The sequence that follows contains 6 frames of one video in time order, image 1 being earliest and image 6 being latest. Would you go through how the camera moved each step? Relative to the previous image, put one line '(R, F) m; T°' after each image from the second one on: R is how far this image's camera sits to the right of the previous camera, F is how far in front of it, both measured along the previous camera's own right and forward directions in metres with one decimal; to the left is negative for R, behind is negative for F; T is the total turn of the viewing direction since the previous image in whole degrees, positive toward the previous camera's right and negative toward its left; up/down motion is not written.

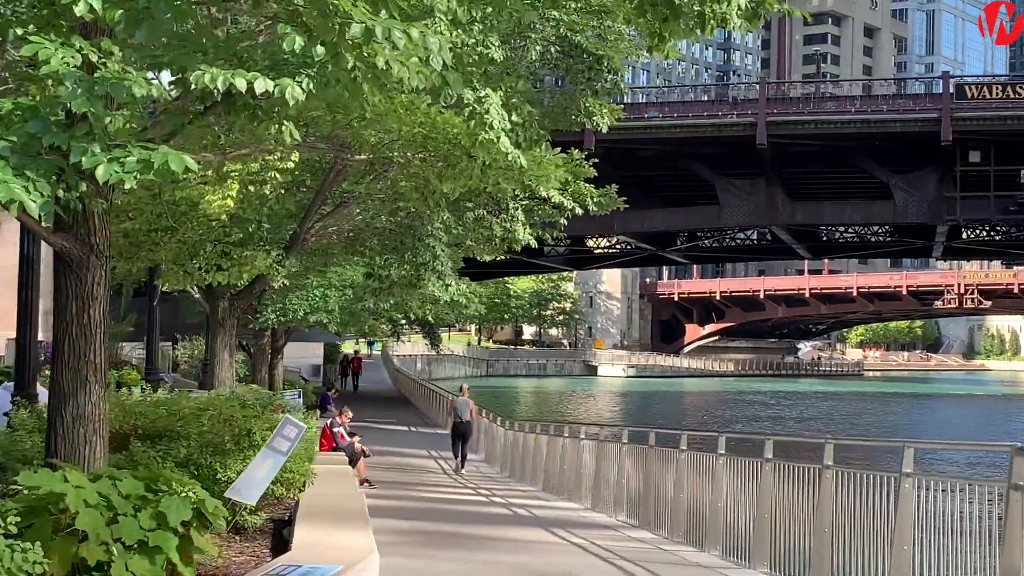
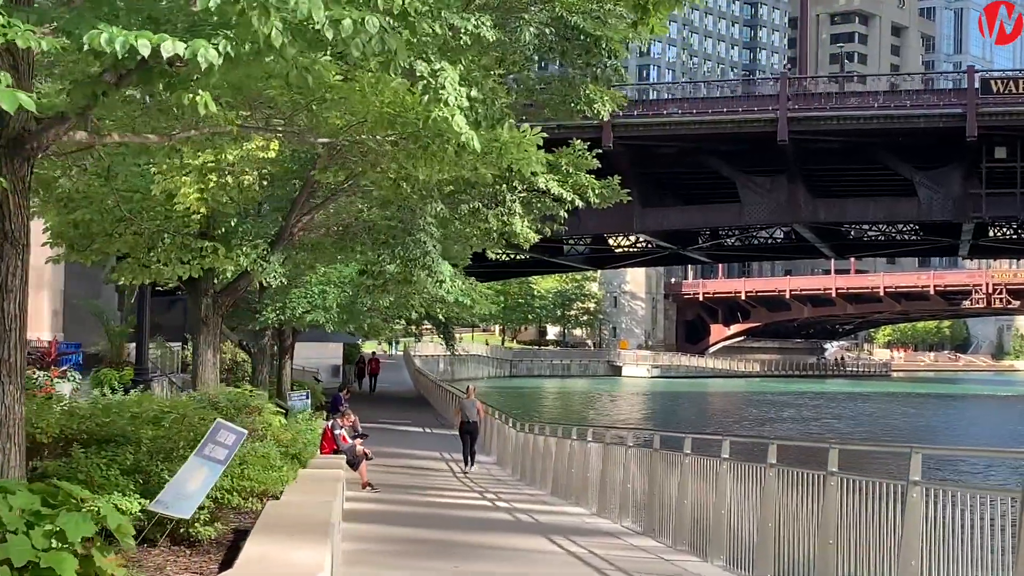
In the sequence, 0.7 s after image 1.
(+0.3, +0.6) m; -1°
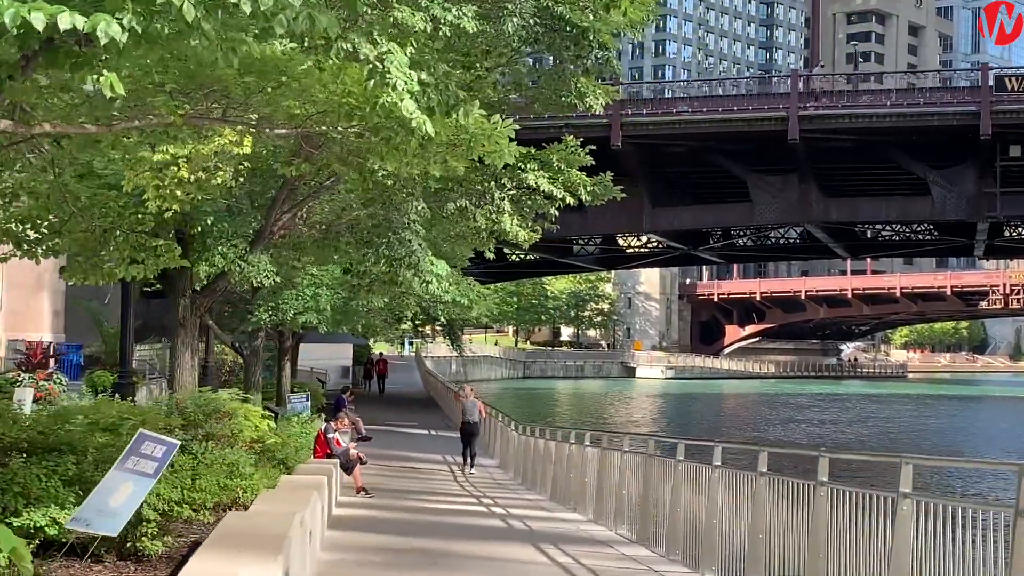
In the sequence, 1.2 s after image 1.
(+0.3, +0.4) m; -1°
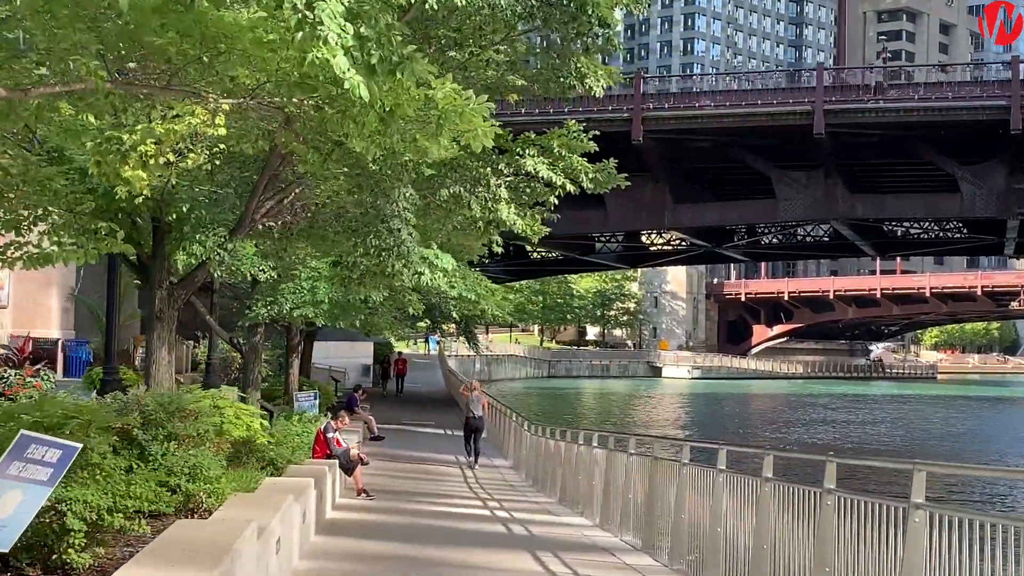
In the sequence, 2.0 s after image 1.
(+0.3, +0.7) m; -1°
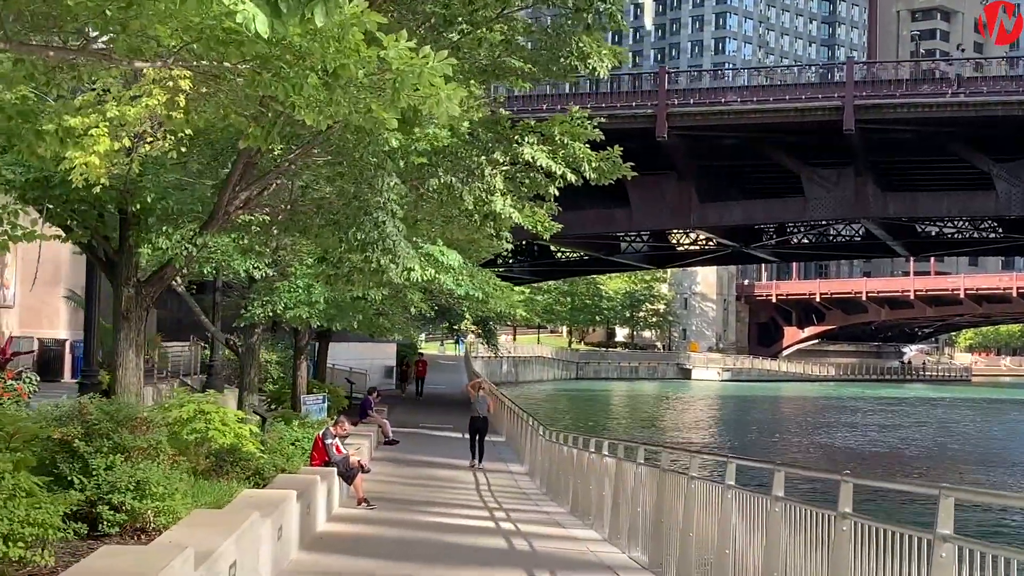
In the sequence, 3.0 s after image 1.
(+0.4, +0.9) m; -2°
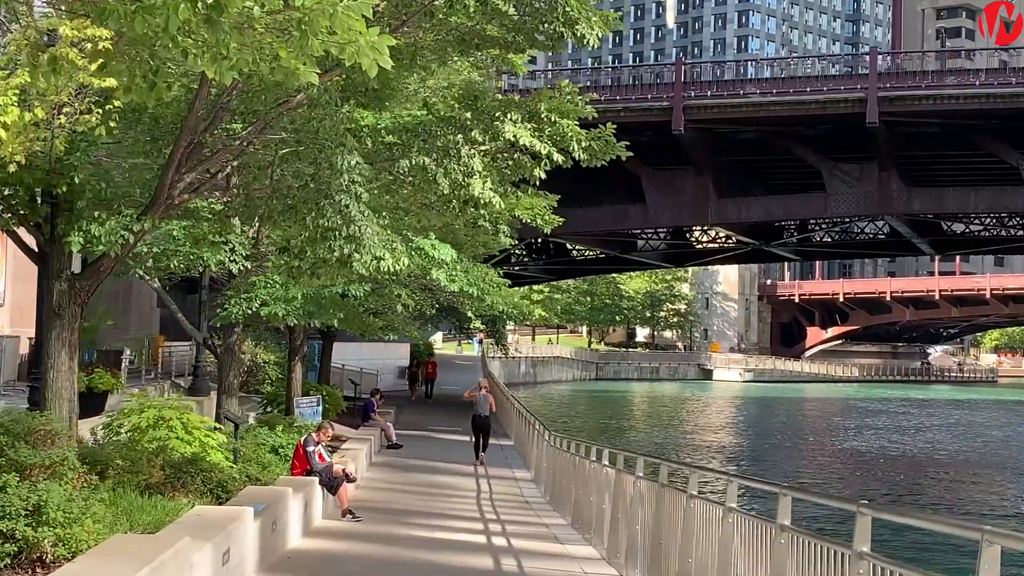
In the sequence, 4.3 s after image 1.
(+0.4, +1.2) m; -1°
